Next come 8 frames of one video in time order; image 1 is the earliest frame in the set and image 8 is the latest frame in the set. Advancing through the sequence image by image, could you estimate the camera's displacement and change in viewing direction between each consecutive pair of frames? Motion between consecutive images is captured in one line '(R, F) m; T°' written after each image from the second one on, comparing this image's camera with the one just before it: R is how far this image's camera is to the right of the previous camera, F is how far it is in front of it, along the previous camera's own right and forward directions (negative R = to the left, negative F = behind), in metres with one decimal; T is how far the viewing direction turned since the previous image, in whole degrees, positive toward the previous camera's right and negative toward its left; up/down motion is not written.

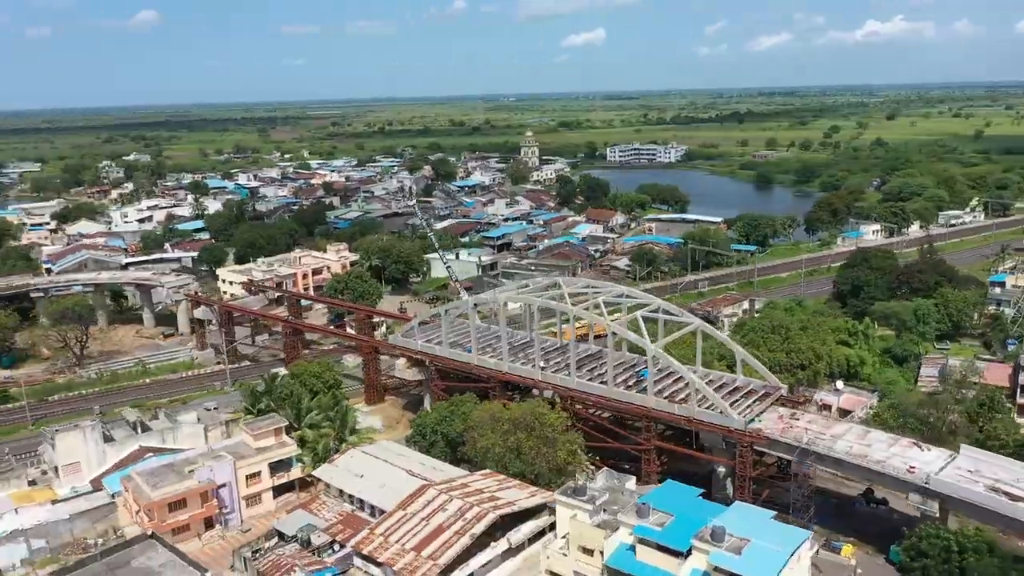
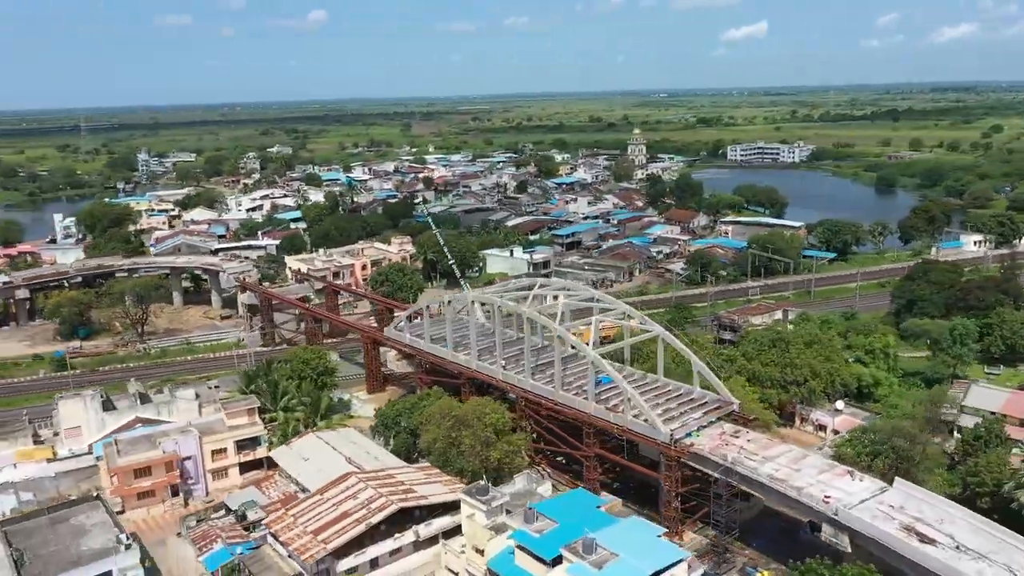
(+5.5, +0.2) m; -10°
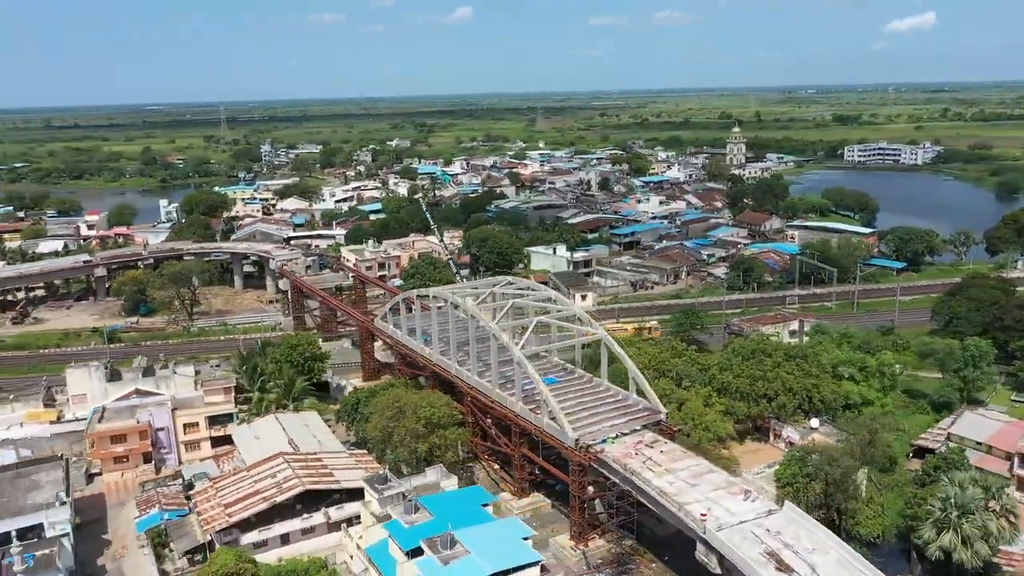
(+5.5, +0.2) m; -9°
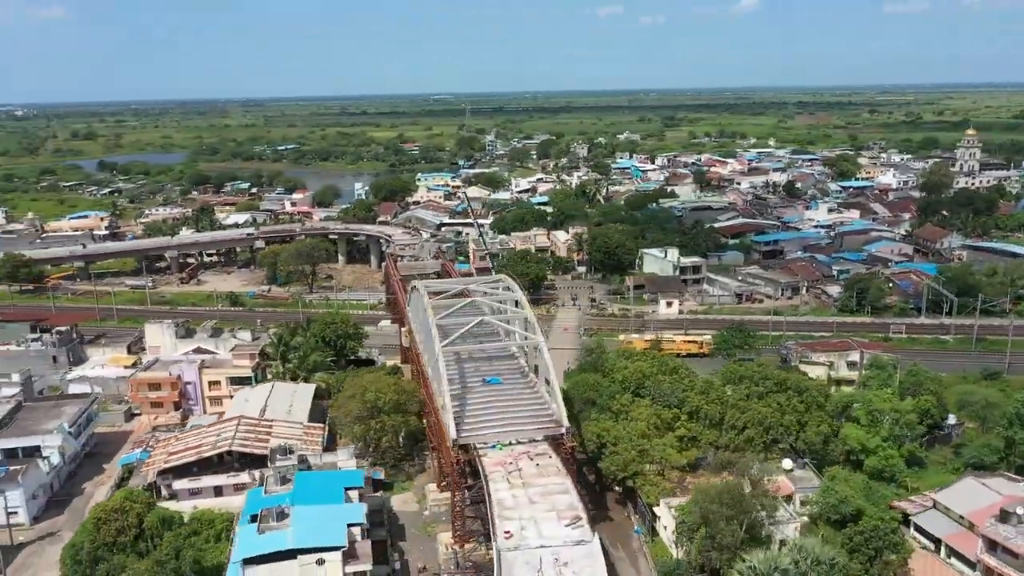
(+9.0, +1.3) m; -18°
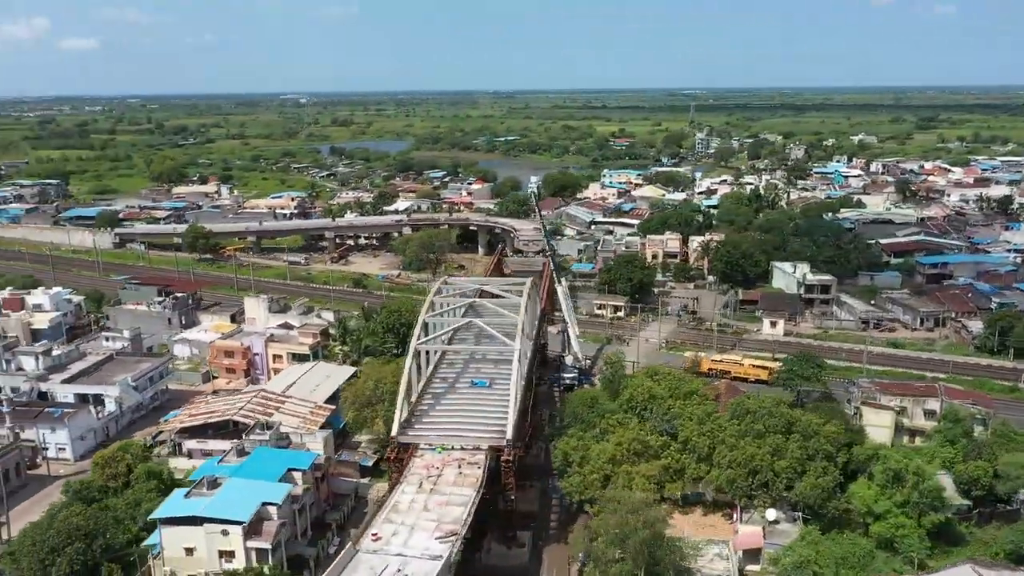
(+7.1, +1.5) m; -17°
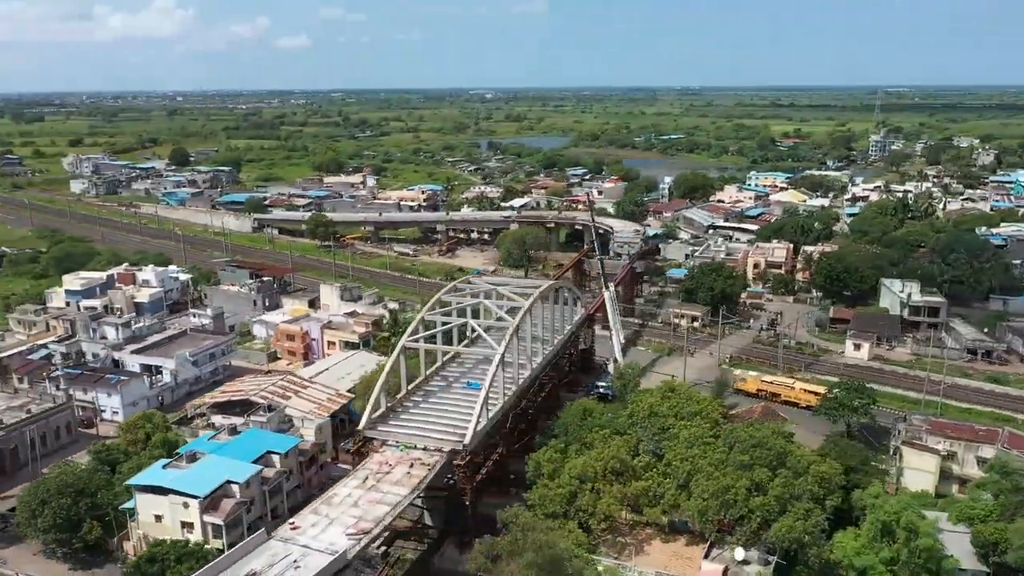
(+5.2, +1.0) m; -12°
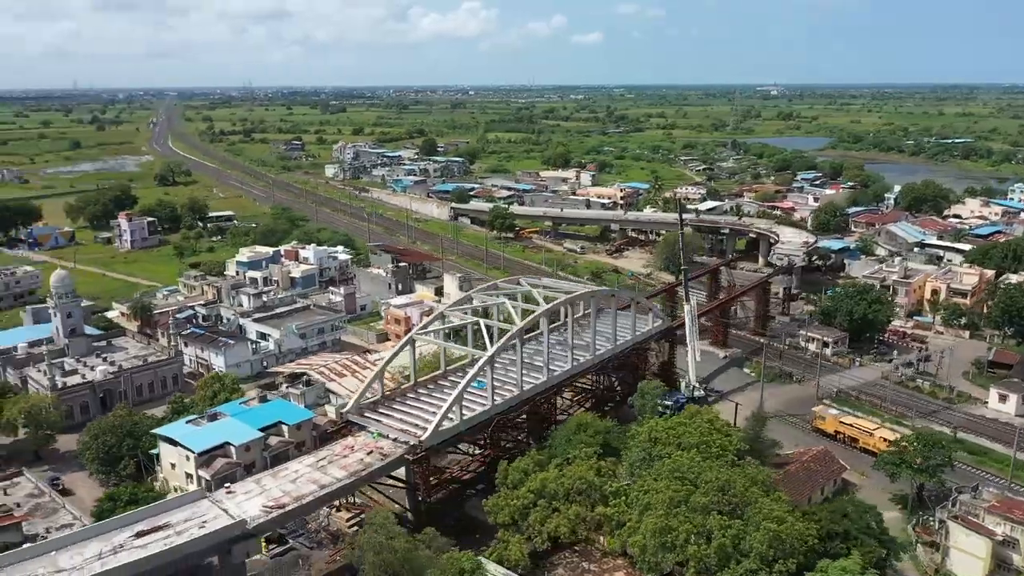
(+7.3, +1.6) m; -19°
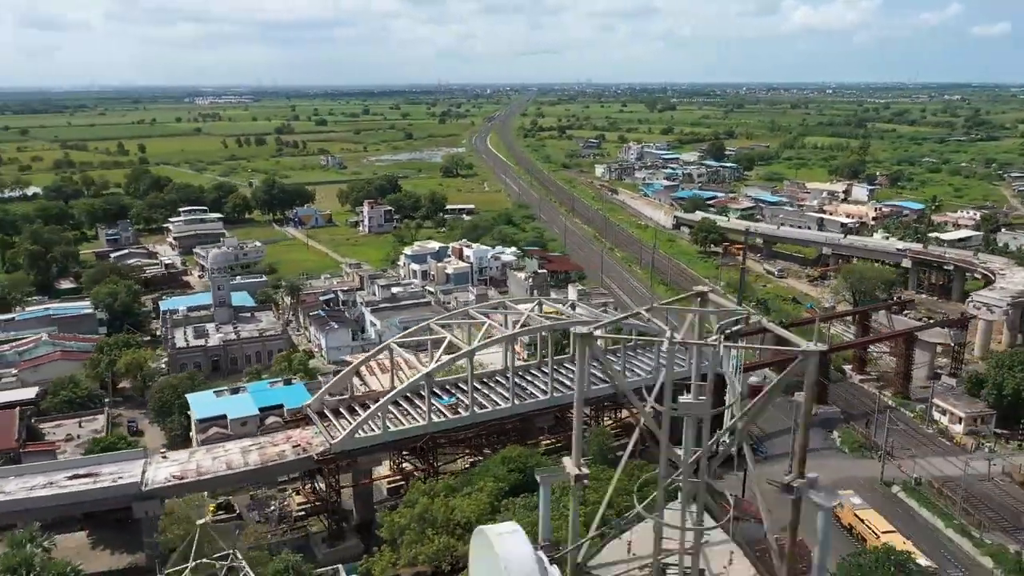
(+10.2, +2.6) m; -24°
